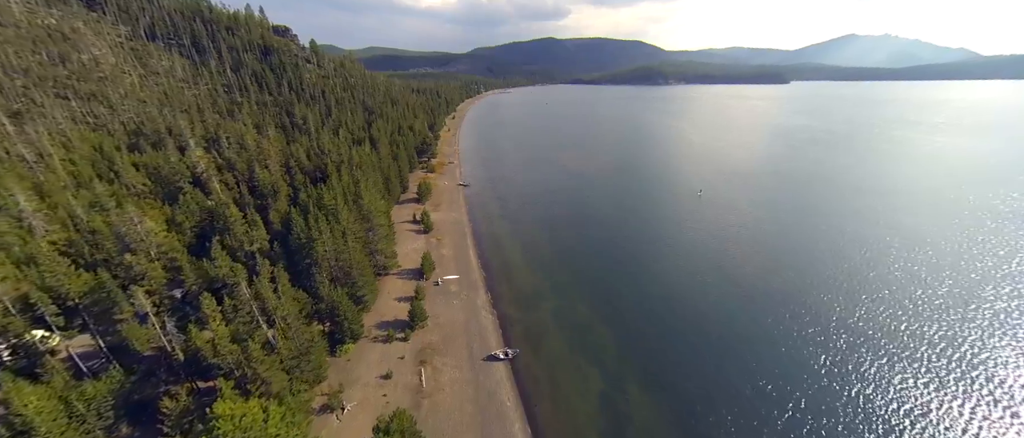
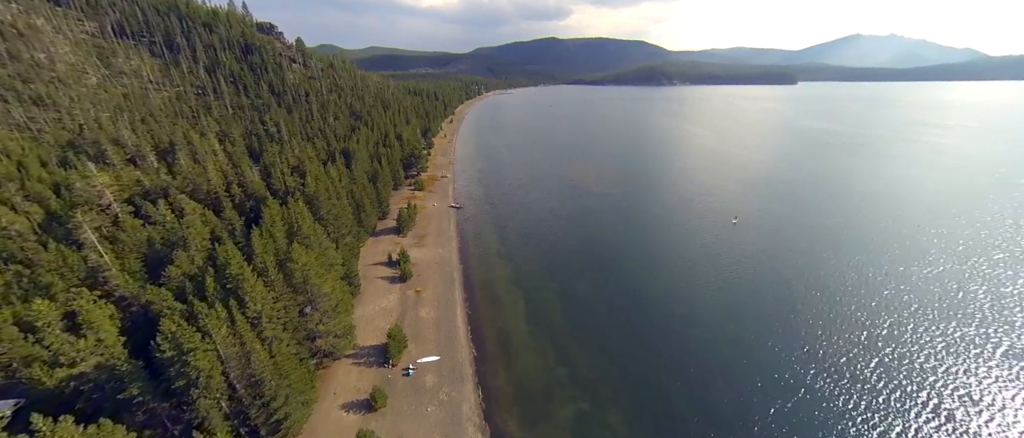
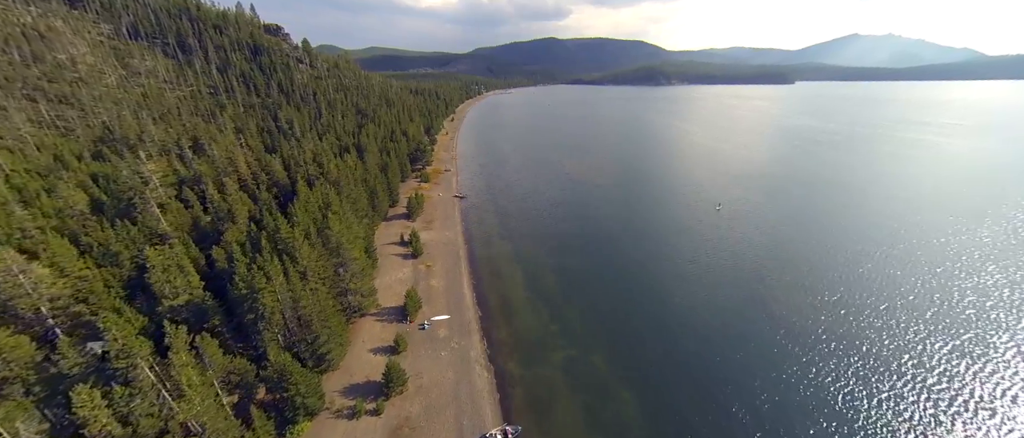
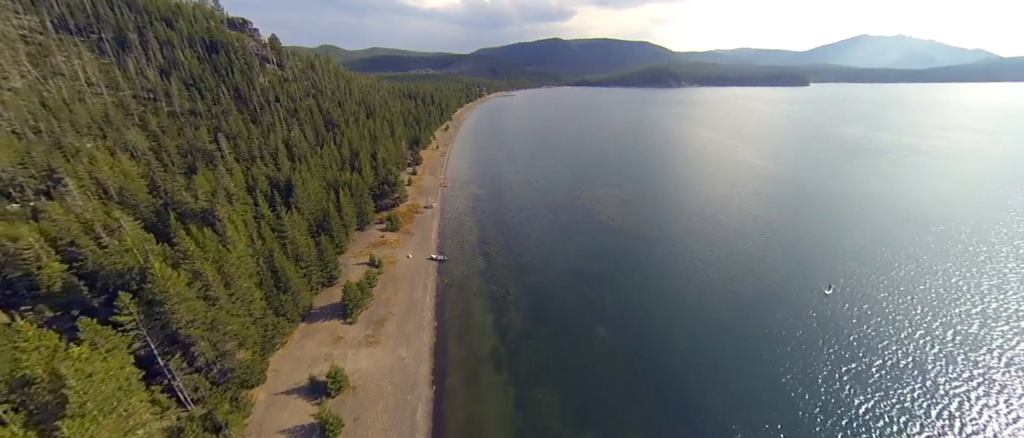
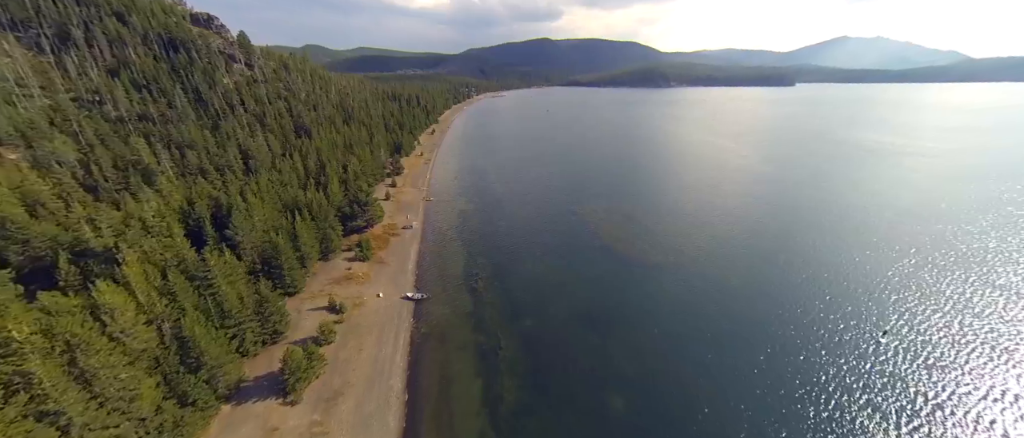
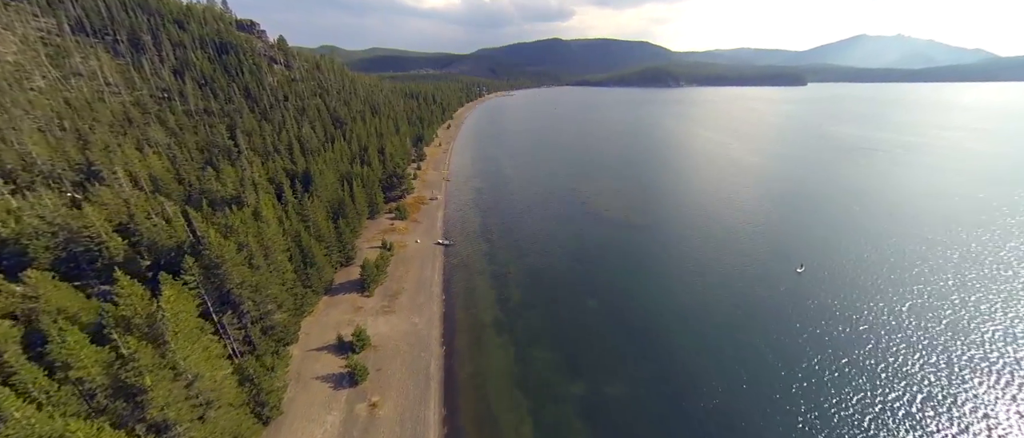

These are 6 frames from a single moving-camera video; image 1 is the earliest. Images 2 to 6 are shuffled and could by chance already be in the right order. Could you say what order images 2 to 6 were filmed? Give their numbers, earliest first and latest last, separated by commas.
3, 2, 6, 4, 5
